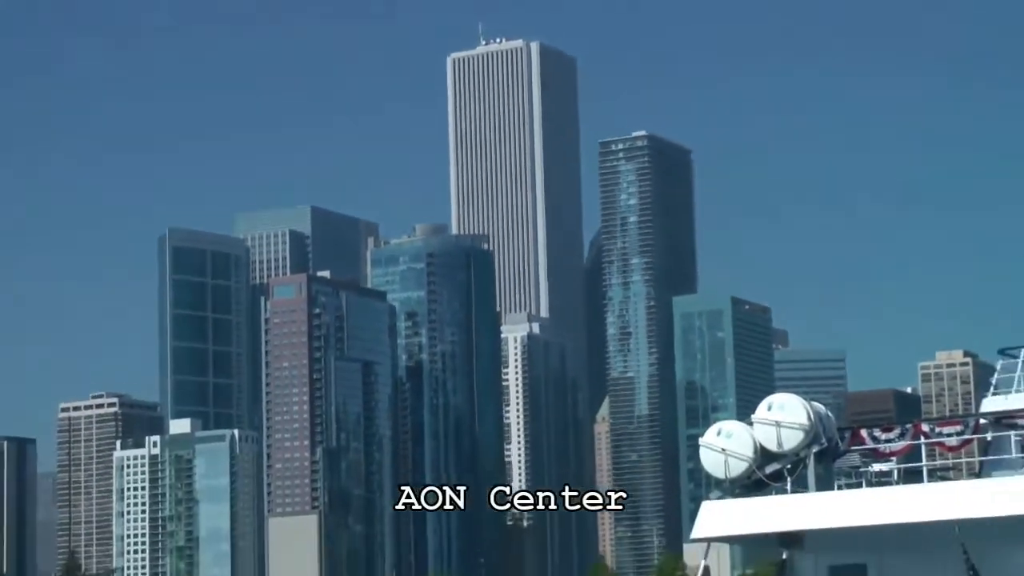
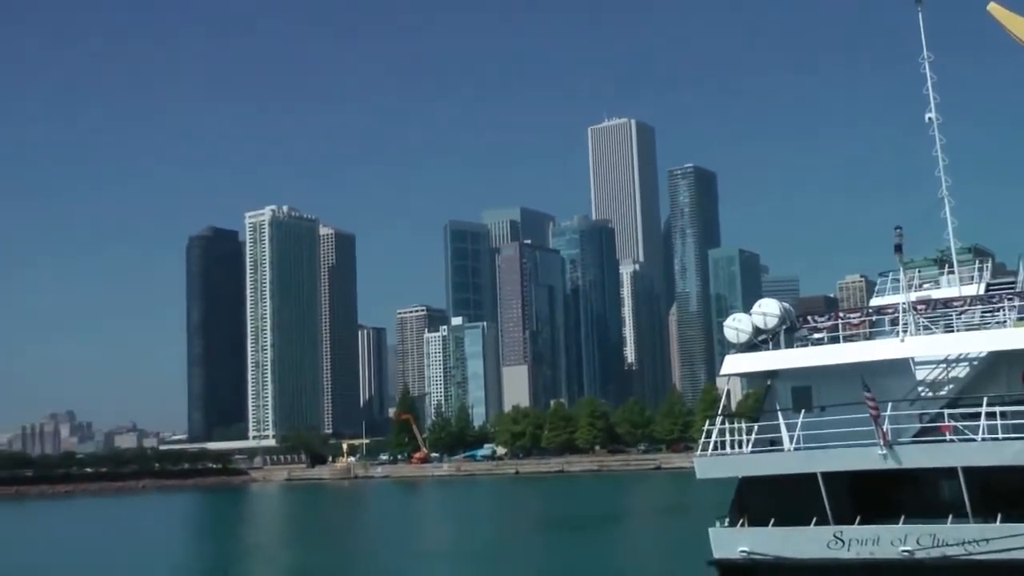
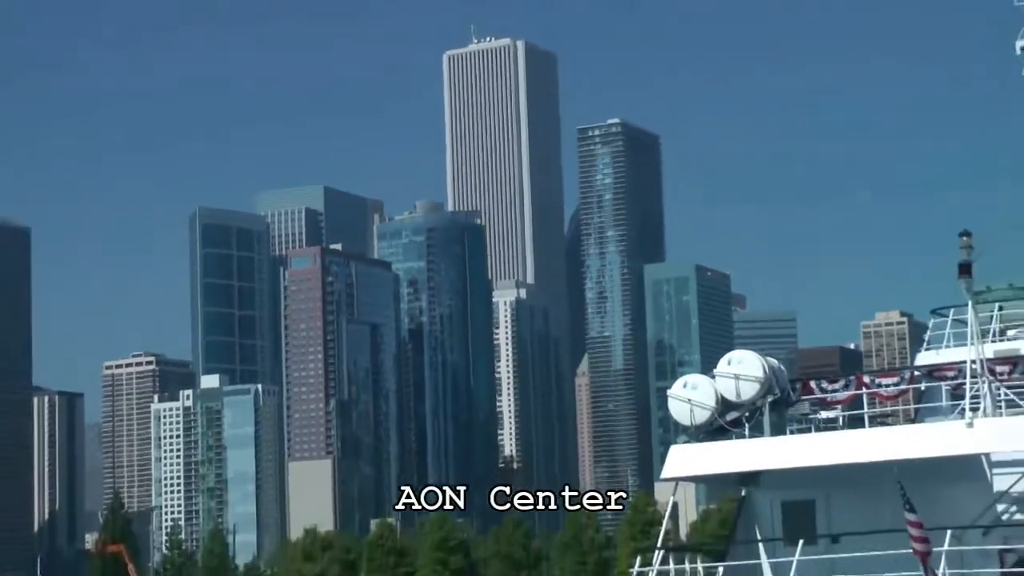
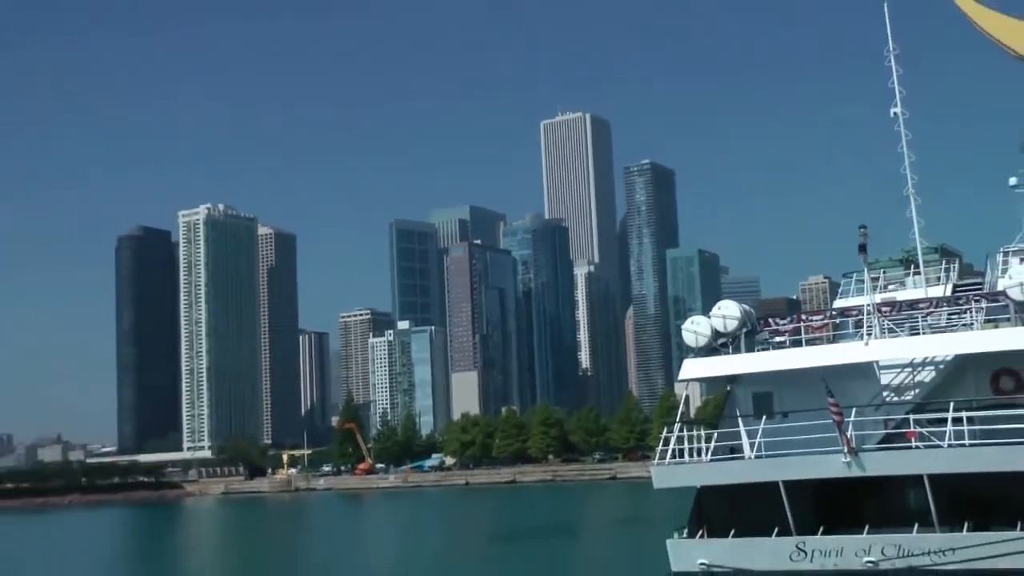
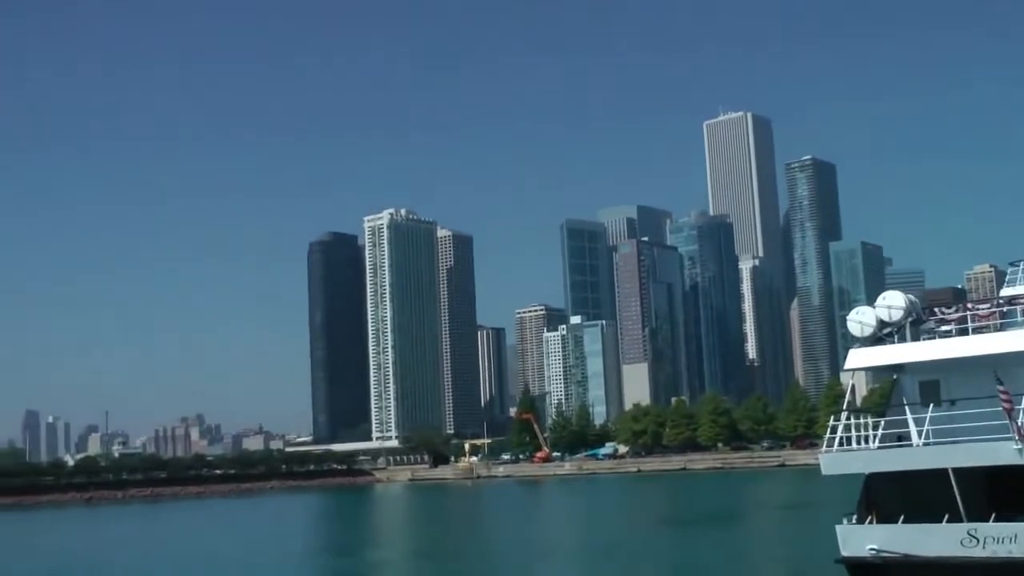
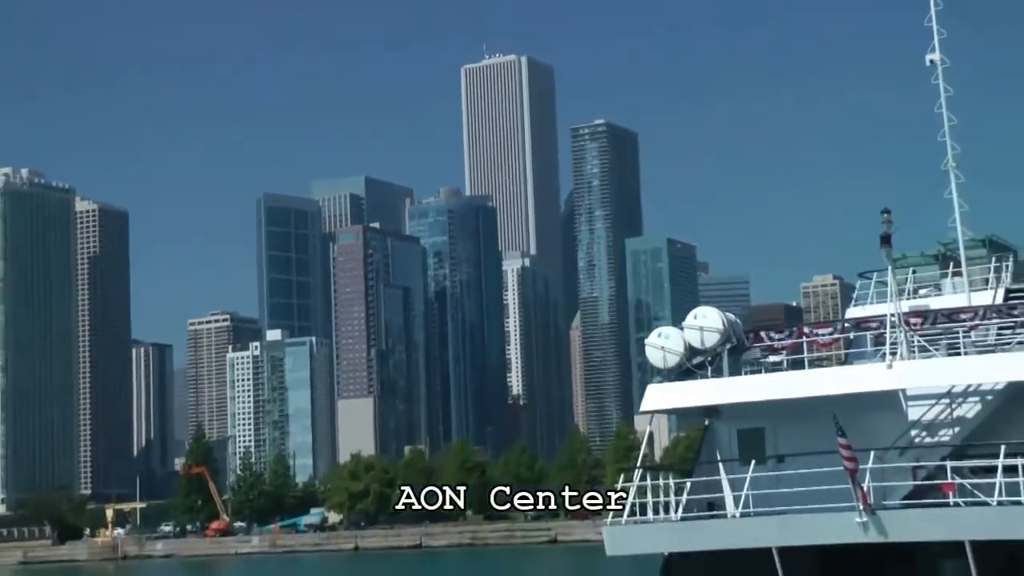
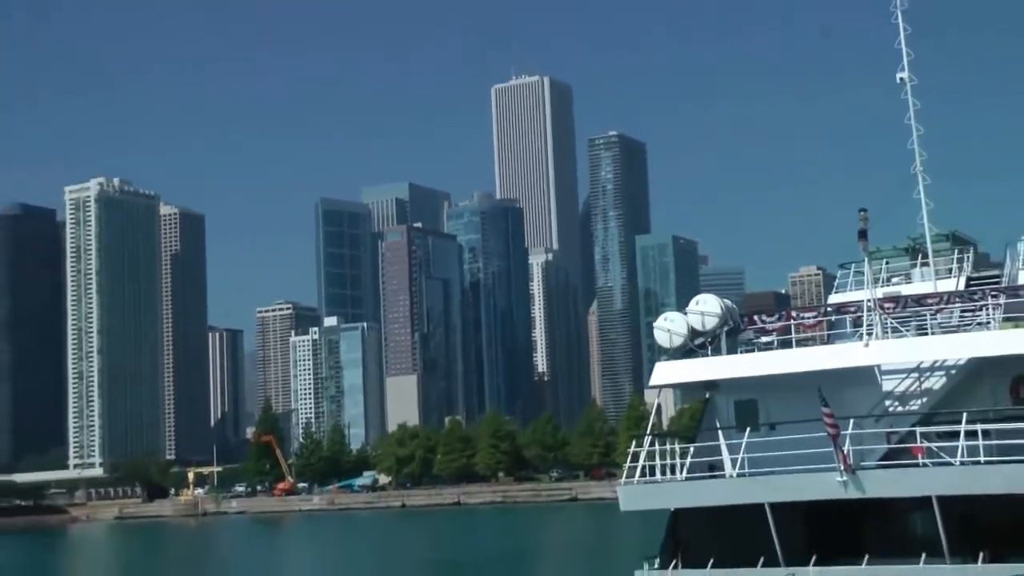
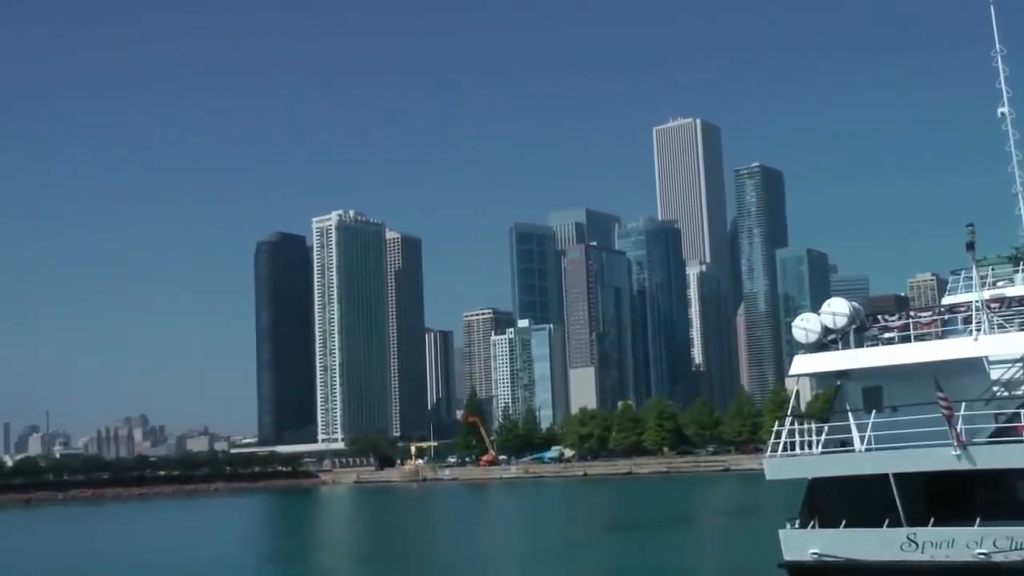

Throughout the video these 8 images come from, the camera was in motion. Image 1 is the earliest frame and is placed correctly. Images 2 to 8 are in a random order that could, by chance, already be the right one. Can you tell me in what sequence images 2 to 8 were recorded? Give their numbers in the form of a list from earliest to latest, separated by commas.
3, 6, 7, 4, 2, 8, 5
